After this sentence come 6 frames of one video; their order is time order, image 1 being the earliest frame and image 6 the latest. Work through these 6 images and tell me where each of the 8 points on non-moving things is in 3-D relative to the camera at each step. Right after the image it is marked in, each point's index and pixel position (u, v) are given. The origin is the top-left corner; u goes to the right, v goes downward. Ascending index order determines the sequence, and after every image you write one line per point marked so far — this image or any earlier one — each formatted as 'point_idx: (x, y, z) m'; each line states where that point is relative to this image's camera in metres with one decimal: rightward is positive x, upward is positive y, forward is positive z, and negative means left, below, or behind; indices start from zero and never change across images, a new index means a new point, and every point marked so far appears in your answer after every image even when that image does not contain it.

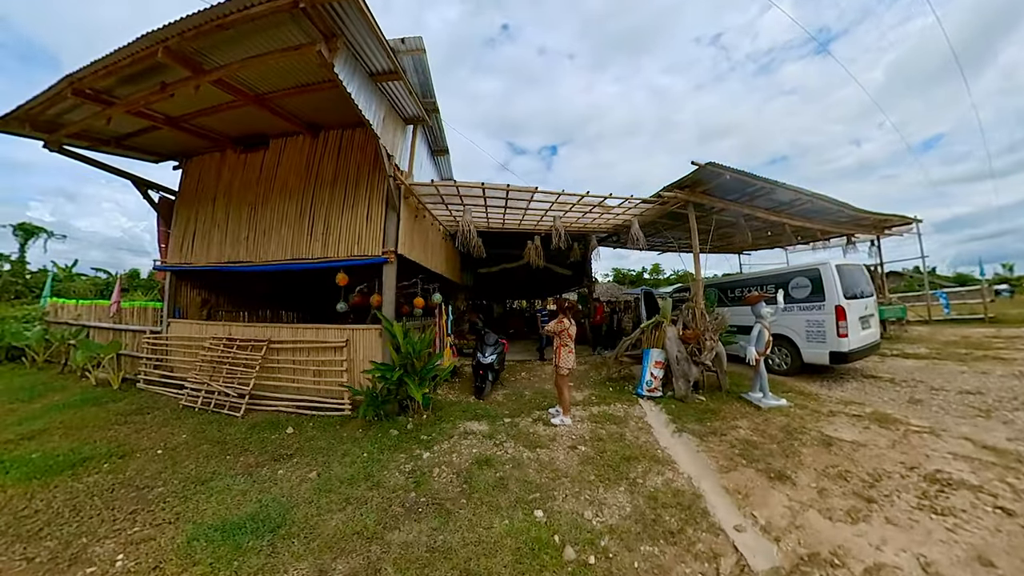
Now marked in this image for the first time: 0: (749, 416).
0: (+2.9, -1.6, +3.8) m
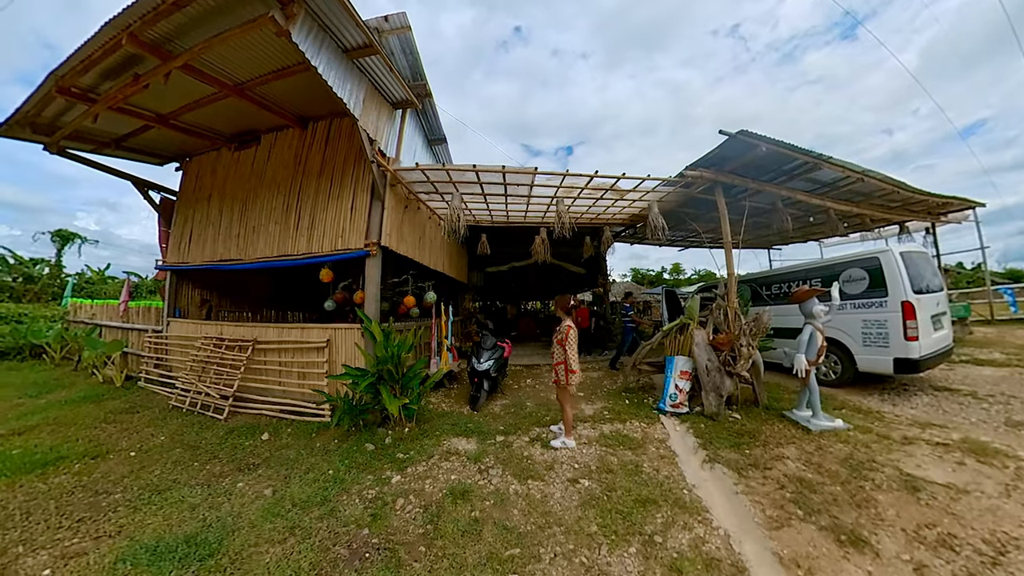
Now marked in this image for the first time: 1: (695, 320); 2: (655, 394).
0: (+2.8, -1.5, +3.1) m
1: (+2.4, -0.4, +4.0) m
2: (+2.1, -1.6, +4.5) m
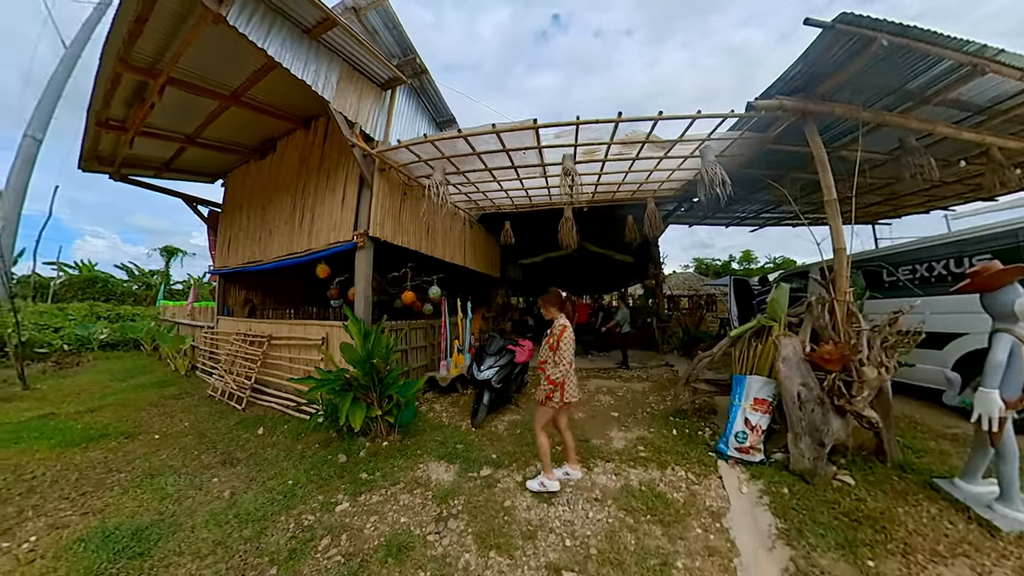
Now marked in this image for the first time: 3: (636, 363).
0: (+2.6, -1.4, +1.7) m
1: (+2.4, -0.3, +2.7) m
2: (+2.2, -1.4, +3.3) m
3: (+2.4, -1.5, +6.1) m
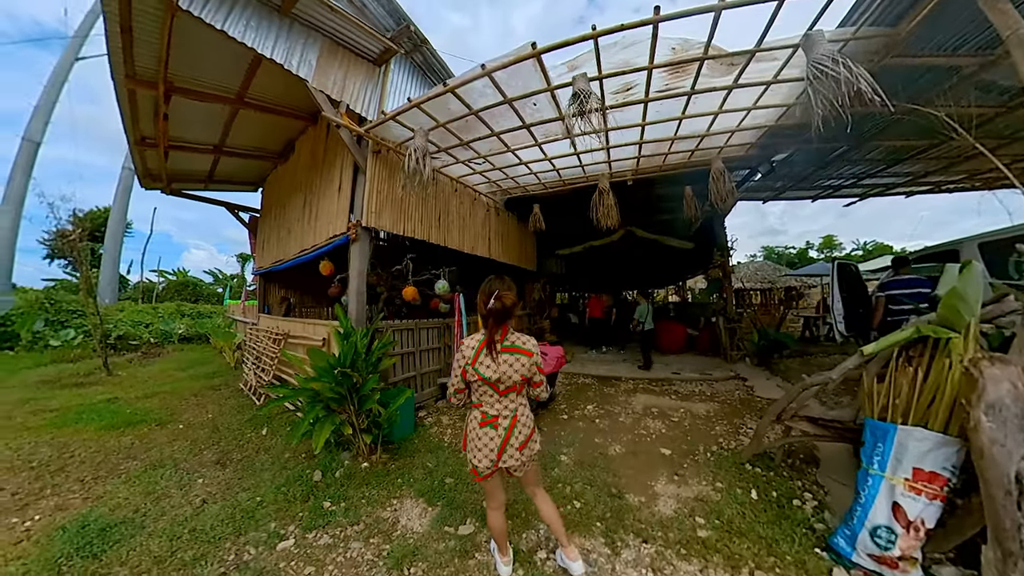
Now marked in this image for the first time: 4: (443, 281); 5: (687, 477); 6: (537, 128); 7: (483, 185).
0: (+2.4, -1.4, +0.5) m
1: (+2.3, -0.2, +1.6) m
2: (+2.2, -1.4, +2.2) m
3: (+2.9, -1.4, +4.9) m
4: (-0.9, +0.1, +4.2) m
5: (+1.4, -1.4, +2.3) m
6: (+0.3, +1.8, +3.4) m
7: (-0.5, +1.7, +5.1) m
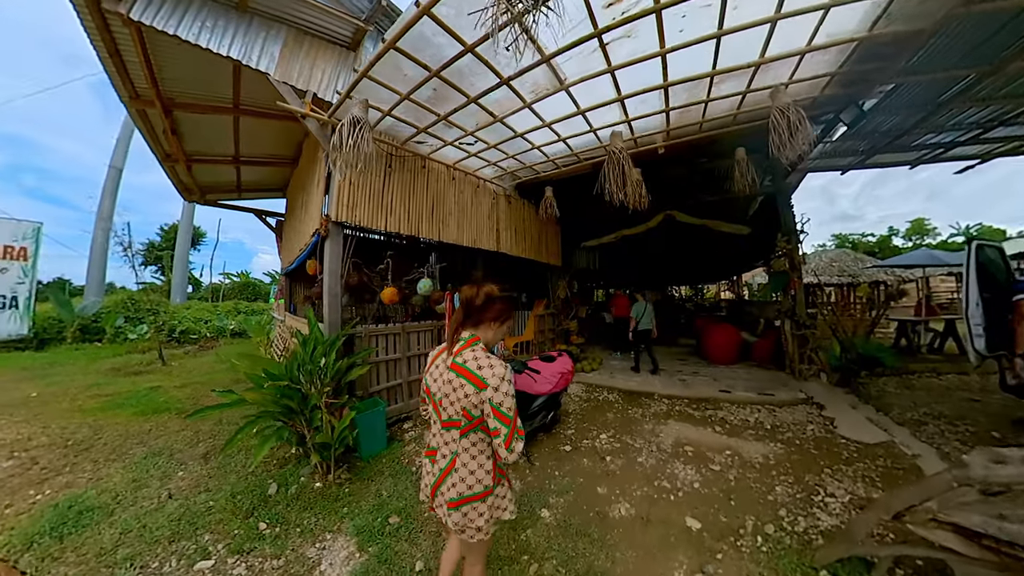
0: (+1.8, -1.4, -0.4) m
1: (+1.9, -0.2, +0.6) m
2: (+1.9, -1.4, +1.2) m
3: (+3.0, -1.3, +3.8) m
4: (-0.9, +0.1, +3.7) m
5: (+1.1, -1.4, +1.5) m
6: (+0.1, +1.8, +2.7) m
7: (-0.4, +1.7, +4.5) m
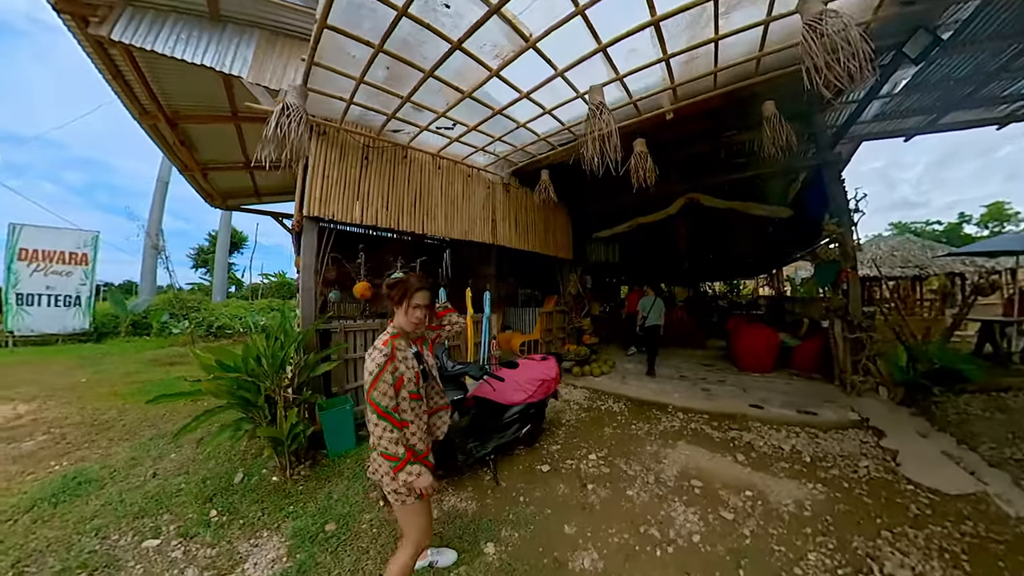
0: (+1.2, -1.4, -1.0) m
1: (+1.4, -0.2, 0.0) m
2: (+1.4, -1.4, +0.6) m
3: (+2.9, -1.2, +3.1) m
4: (-1.1, +0.1, +3.4) m
5: (+0.7, -1.4, +1.0) m
6: (-0.2, +1.8, +2.3) m
7: (-0.5, +1.8, +4.1) m
